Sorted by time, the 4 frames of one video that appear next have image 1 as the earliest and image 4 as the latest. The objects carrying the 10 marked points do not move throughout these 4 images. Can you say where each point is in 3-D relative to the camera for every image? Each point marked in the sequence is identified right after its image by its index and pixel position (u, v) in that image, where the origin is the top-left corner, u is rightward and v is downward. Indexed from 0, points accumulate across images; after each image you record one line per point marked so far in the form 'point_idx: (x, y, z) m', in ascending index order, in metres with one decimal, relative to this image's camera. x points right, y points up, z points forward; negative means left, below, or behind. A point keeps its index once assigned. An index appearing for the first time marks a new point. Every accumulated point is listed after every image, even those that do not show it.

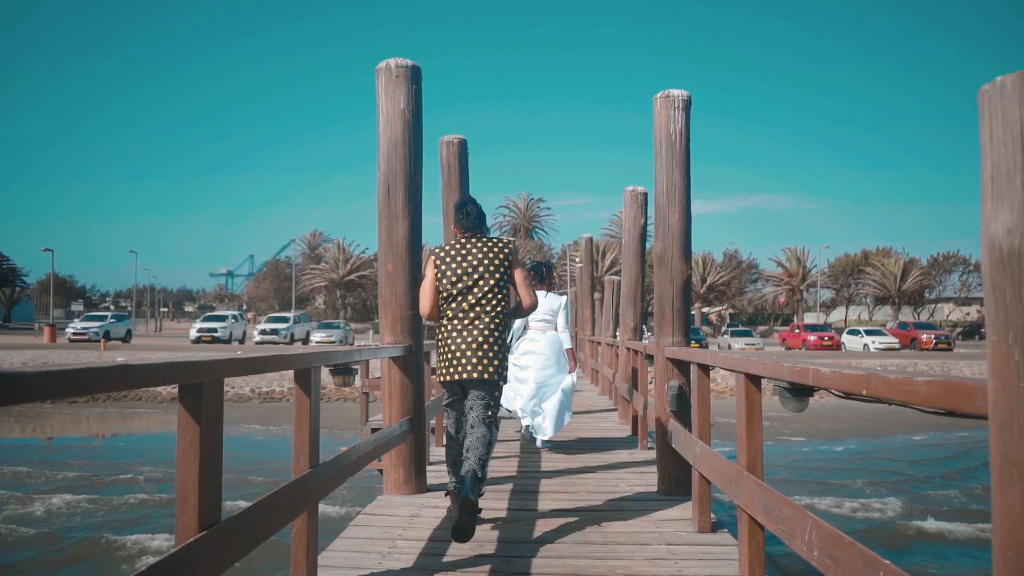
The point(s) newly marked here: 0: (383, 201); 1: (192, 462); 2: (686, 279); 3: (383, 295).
0: (-0.7, +0.5, +4.6) m
1: (-0.8, -0.4, +2.0) m
2: (+1.0, 0.0, +4.6) m
3: (-0.8, 0.0, +4.6) m
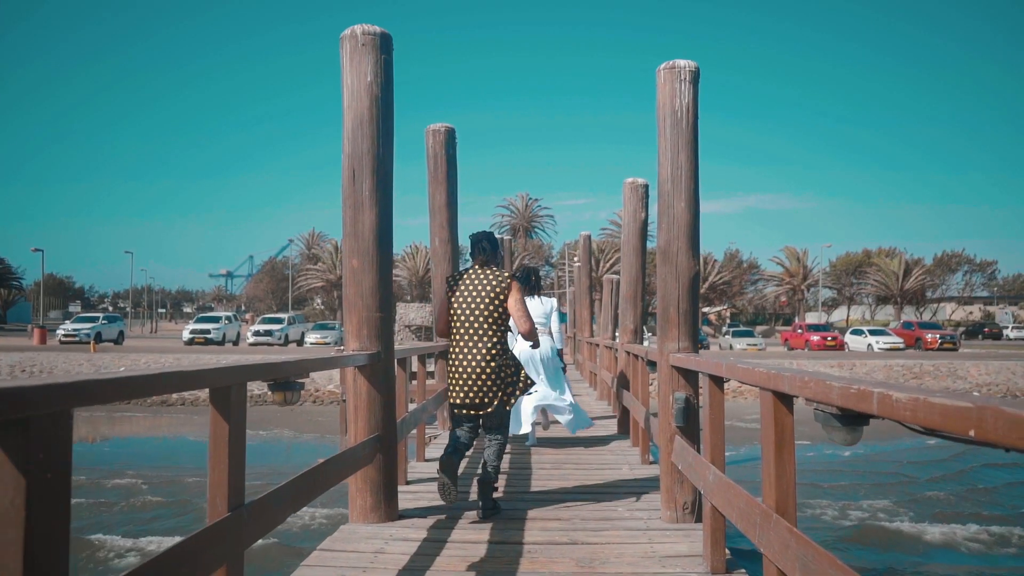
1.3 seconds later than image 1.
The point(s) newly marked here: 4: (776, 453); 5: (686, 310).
0: (-0.8, +0.5, +4.0) m
1: (-0.9, -0.4, +1.4) m
2: (+0.9, +0.1, +4.0) m
3: (-0.8, 0.0, +4.0) m
4: (+0.8, -0.5, +2.3) m
5: (+0.9, -0.1, +4.0) m
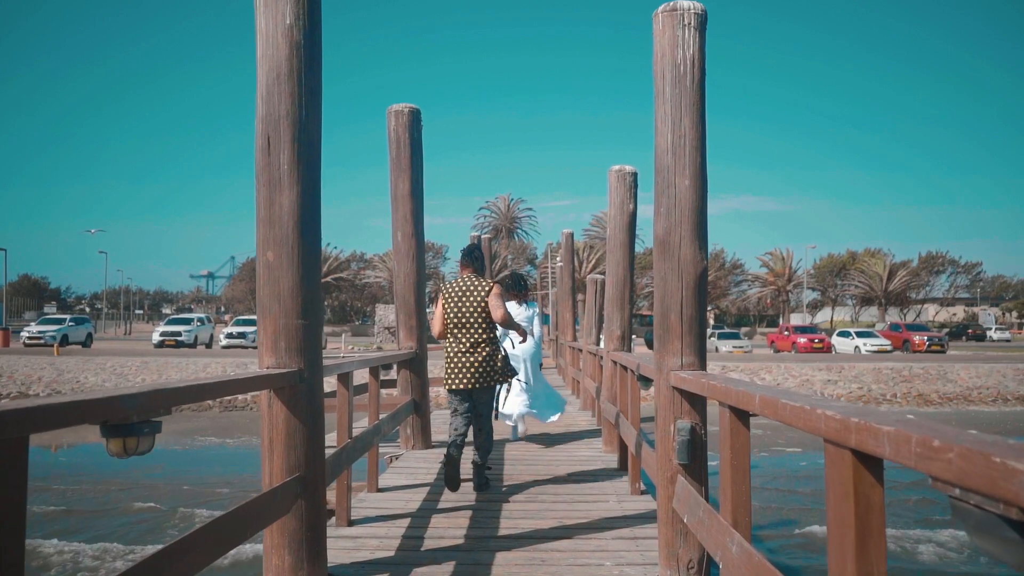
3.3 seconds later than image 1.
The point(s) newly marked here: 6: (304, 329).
0: (-1.0, +0.5, +3.1) m
1: (-1.0, -0.4, +0.6) m
2: (+0.8, +0.1, +3.2) m
3: (-1.0, 0.0, +3.2) m
4: (+0.6, -0.5, +1.4) m
5: (+0.7, -0.1, +3.1) m
6: (-0.8, -0.2, +3.2) m
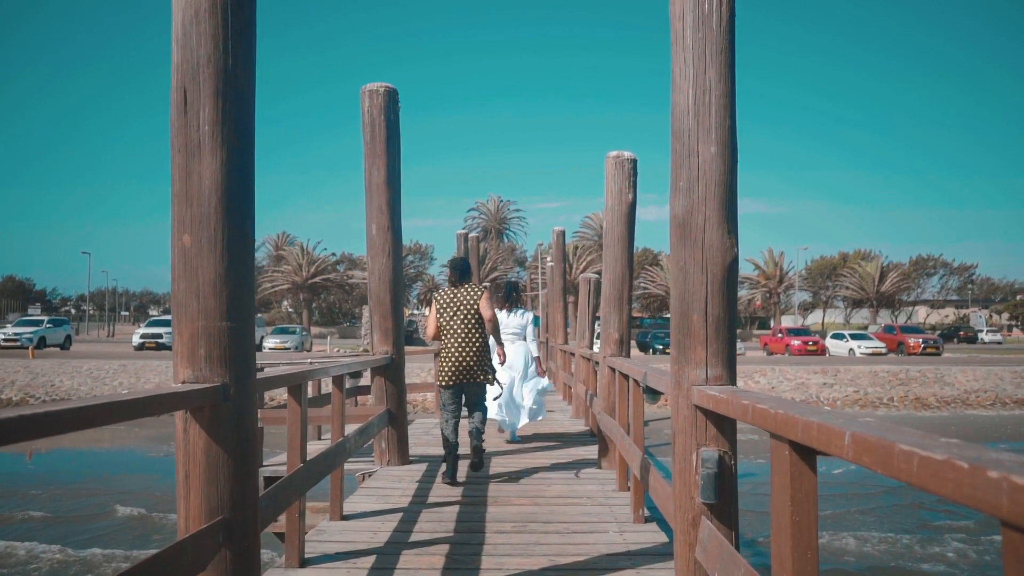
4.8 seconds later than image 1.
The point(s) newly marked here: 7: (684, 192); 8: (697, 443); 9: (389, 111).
0: (-1.1, +0.5, +2.5) m
1: (-1.0, -0.4, -0.1) m
2: (+0.7, +0.1, +2.5) m
3: (-1.1, 0.0, +2.5) m
4: (+0.6, -0.4, +0.8) m
5: (+0.7, -0.1, +2.5) m
6: (-0.9, -0.1, +2.5) m
7: (+0.5, +0.3, +2.5) m
8: (+0.6, -0.5, +2.5) m
9: (-0.9, +1.4, +6.0) m
